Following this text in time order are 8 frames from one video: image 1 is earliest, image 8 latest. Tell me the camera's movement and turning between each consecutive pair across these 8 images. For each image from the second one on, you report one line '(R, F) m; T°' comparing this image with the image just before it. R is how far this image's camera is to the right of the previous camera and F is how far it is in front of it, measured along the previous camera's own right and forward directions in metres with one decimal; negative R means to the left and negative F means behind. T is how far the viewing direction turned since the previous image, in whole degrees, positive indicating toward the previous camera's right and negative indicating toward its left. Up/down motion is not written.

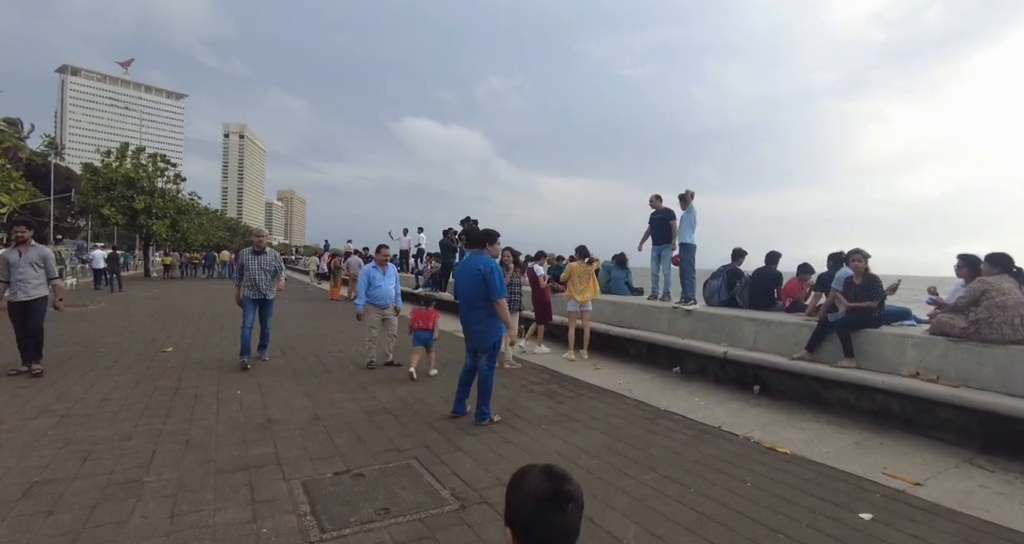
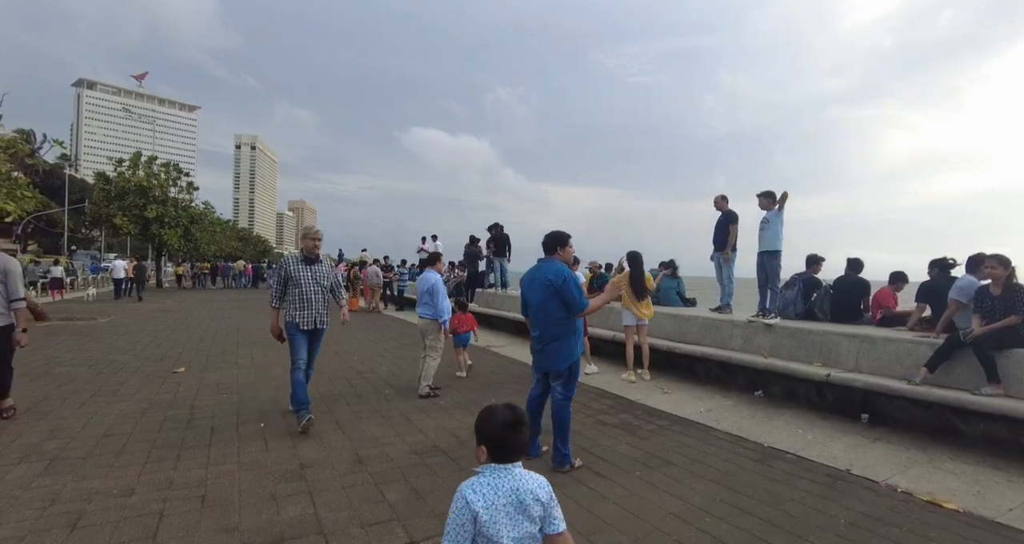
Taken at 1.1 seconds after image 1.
(-0.6, +0.9) m; -1°
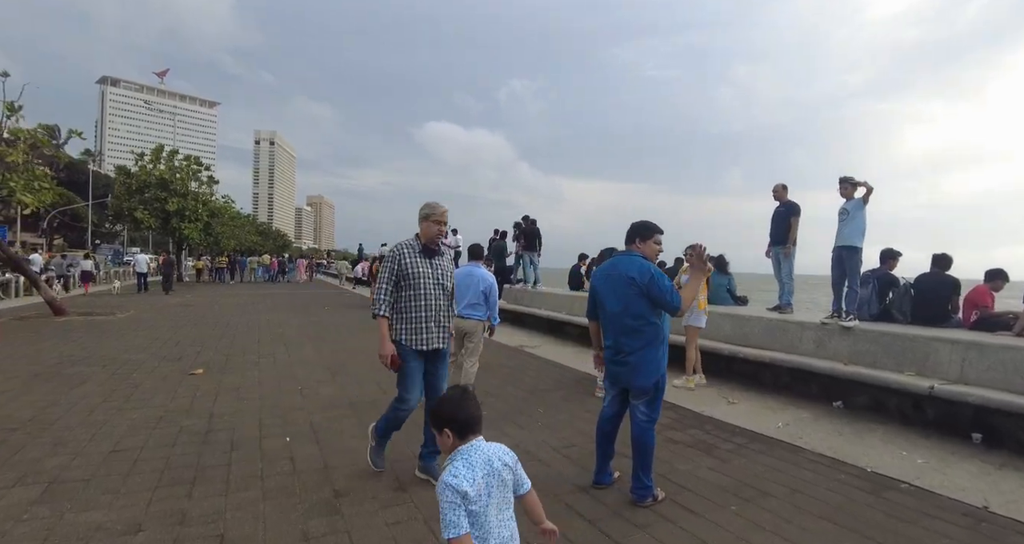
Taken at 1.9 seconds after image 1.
(-0.4, +0.6) m; -2°
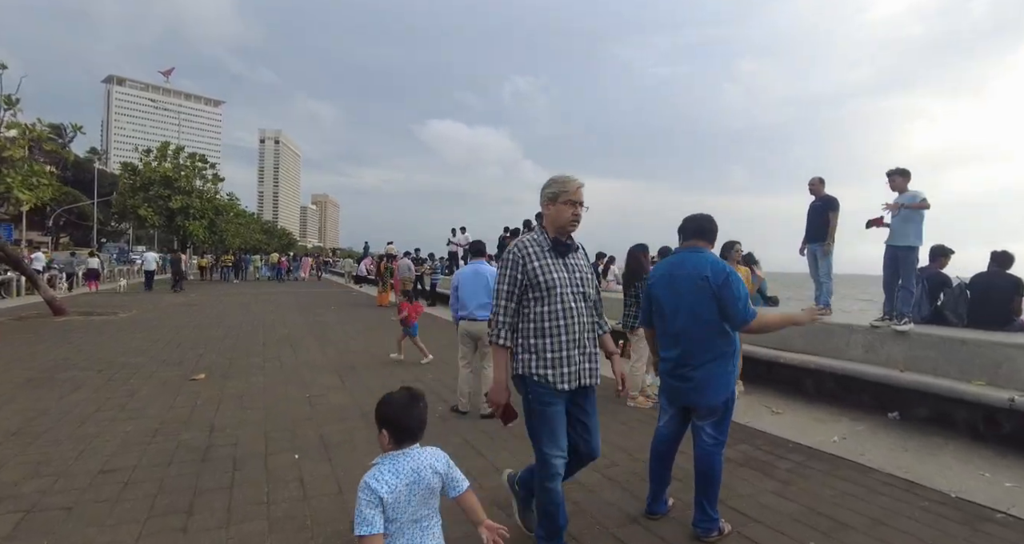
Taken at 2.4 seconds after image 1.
(-0.2, +0.5) m; 0°
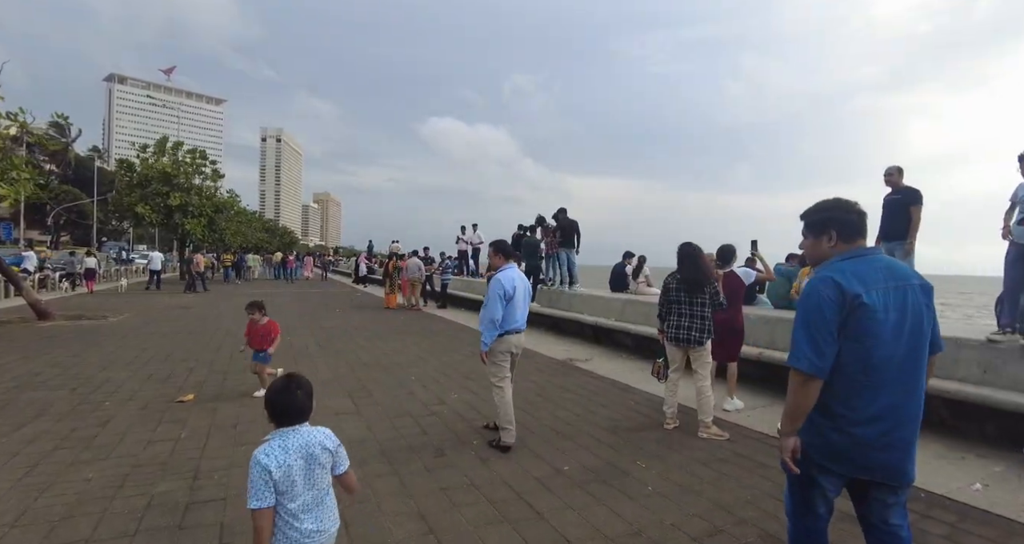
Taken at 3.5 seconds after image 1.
(-0.4, +0.9) m; 0°
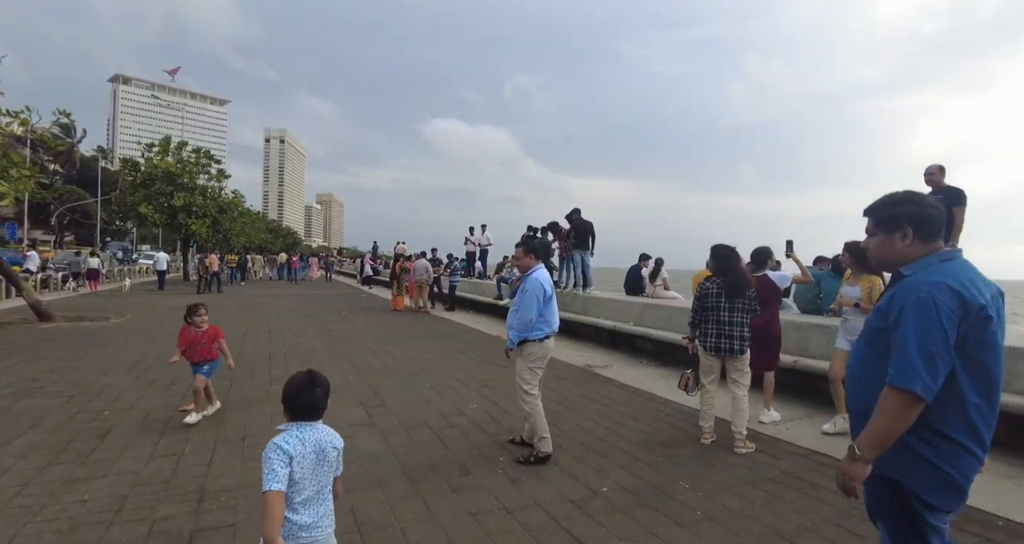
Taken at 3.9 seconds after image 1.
(-0.2, +0.3) m; 0°
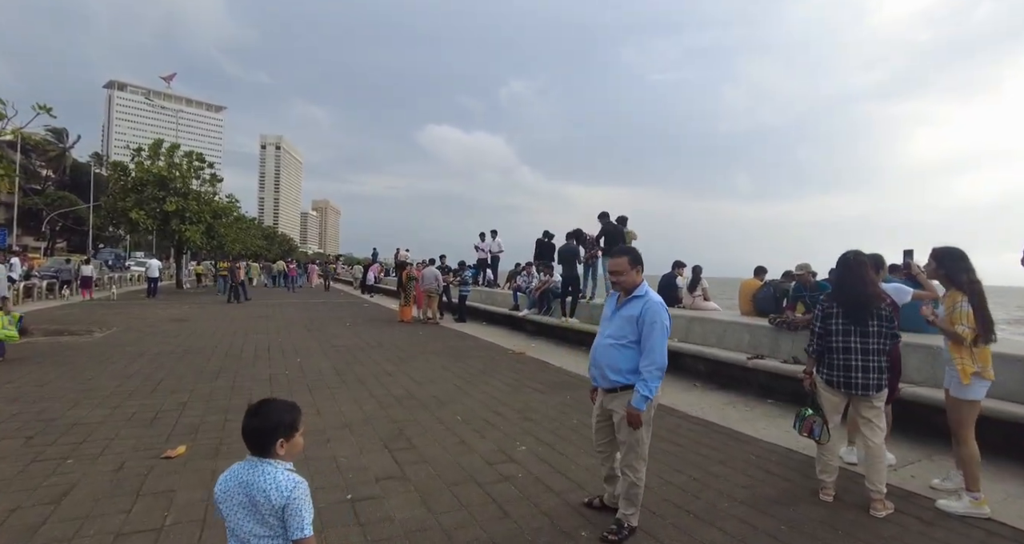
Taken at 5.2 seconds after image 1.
(-0.6, +0.9) m; 0°
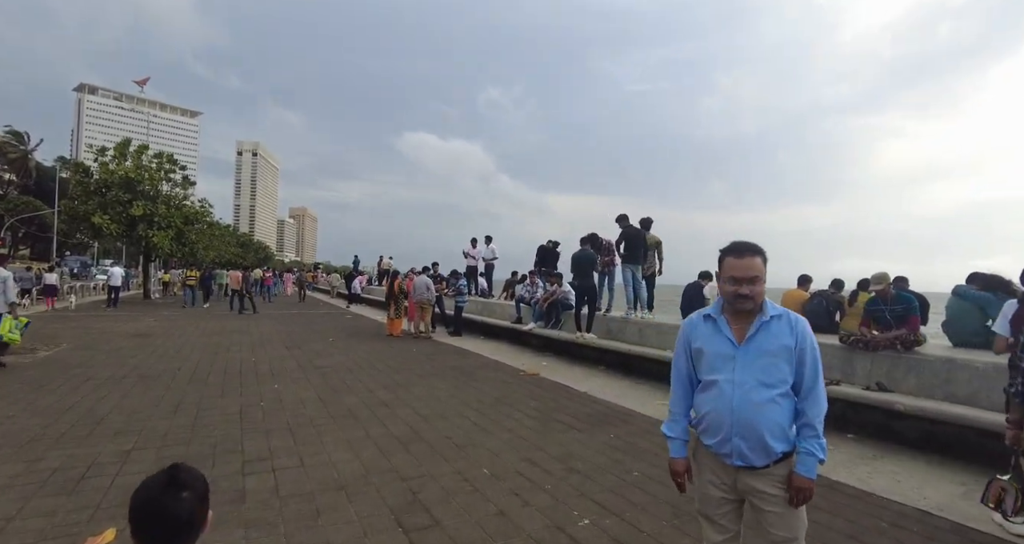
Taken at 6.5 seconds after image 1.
(-0.5, +1.1) m; +2°
